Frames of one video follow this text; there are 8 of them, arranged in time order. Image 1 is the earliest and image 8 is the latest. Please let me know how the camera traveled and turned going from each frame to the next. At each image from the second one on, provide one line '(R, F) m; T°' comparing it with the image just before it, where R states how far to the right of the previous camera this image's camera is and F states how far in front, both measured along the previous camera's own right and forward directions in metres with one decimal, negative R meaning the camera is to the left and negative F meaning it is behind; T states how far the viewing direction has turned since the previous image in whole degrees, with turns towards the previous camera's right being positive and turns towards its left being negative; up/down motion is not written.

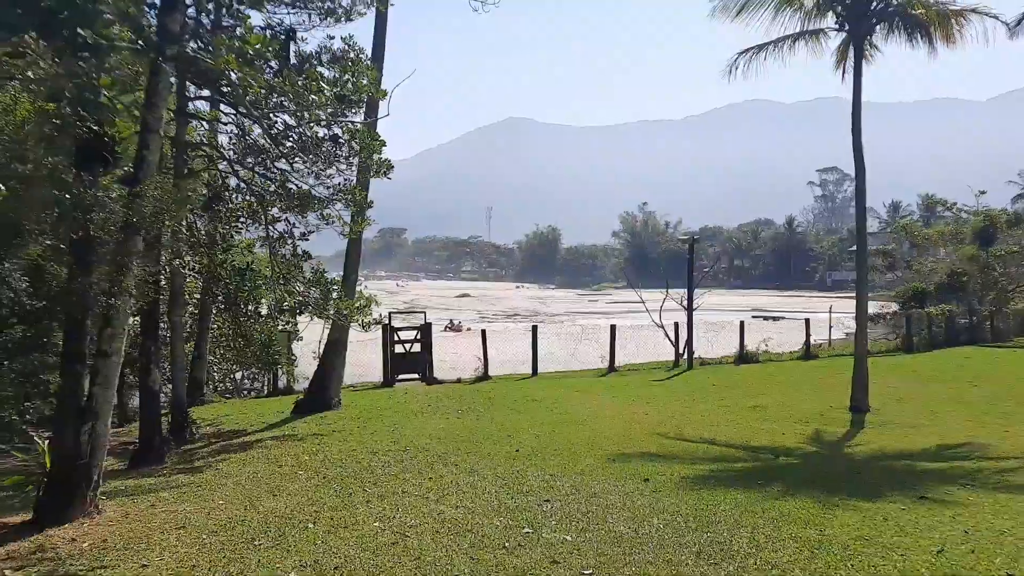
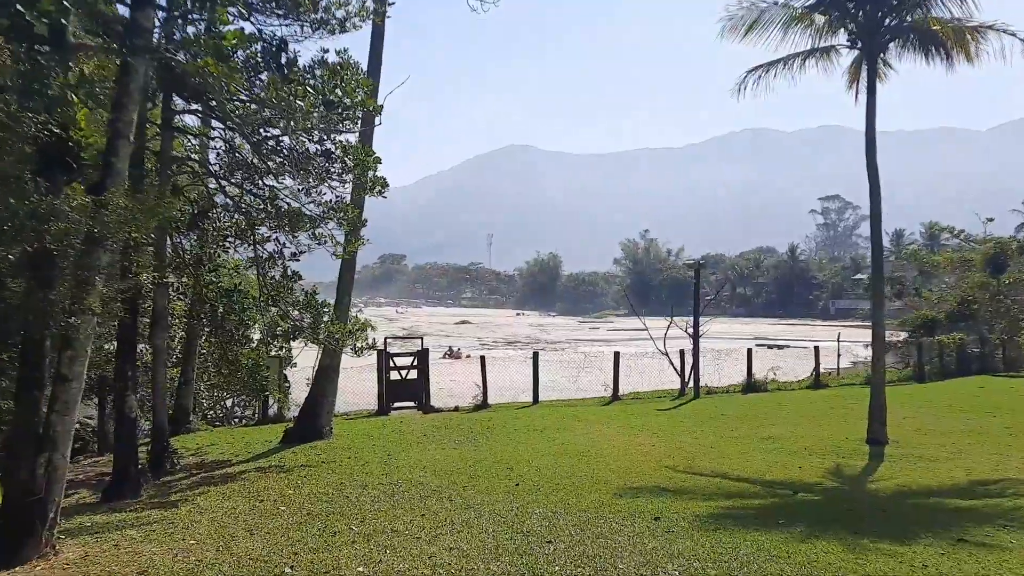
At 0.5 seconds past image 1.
(0.0, +0.4) m; 0°
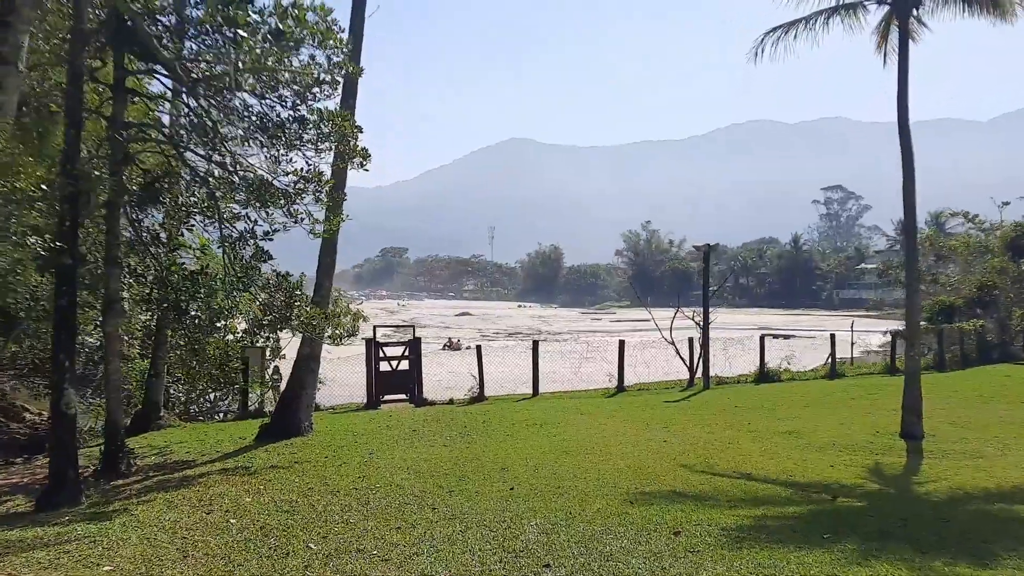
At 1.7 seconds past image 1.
(+0.1, +0.9) m; 0°
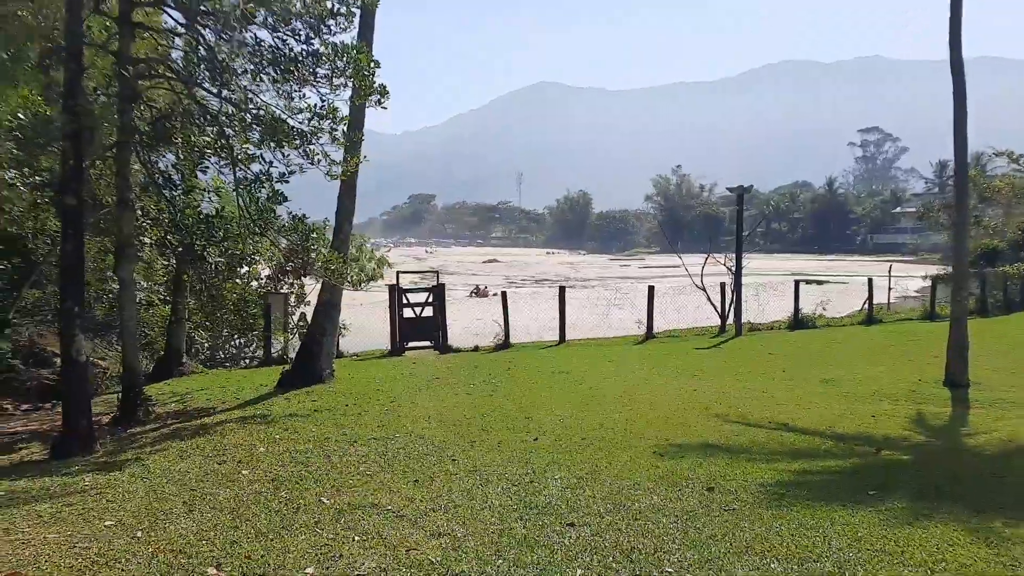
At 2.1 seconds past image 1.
(0.0, +0.3) m; -2°
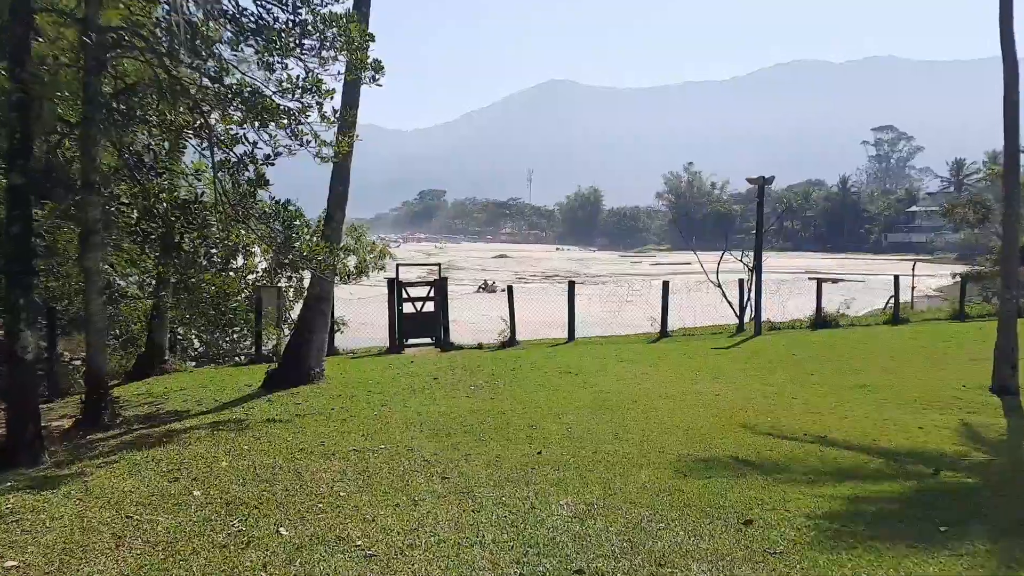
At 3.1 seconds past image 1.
(0.0, +0.7) m; -1°
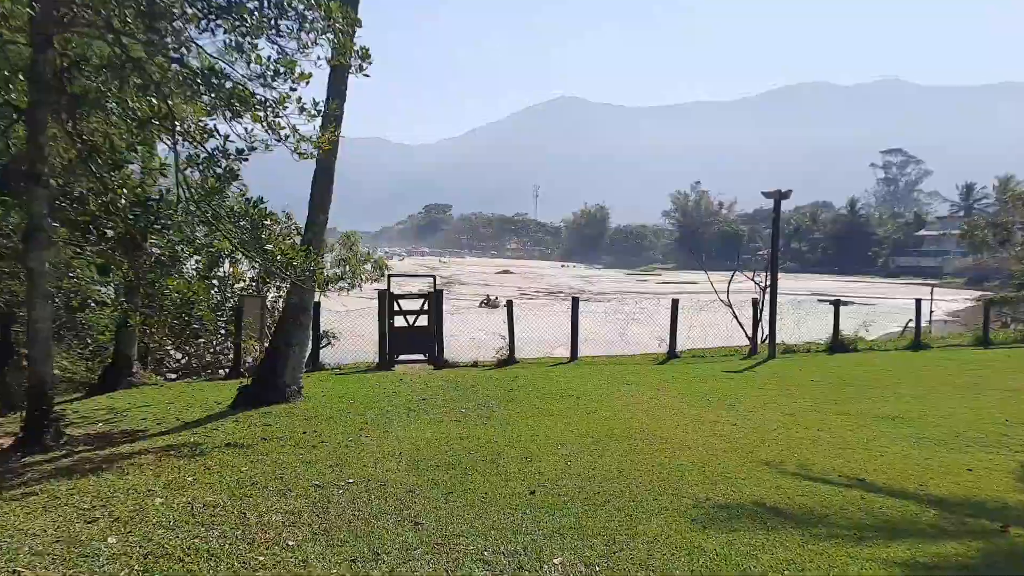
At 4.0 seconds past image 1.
(+0.1, +0.7) m; 0°
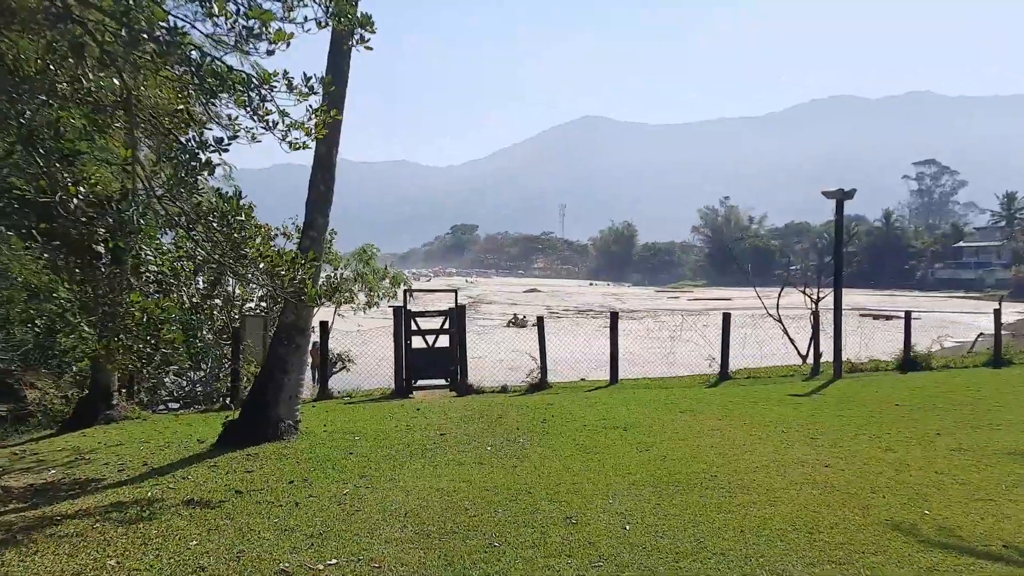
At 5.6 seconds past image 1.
(0.0, +1.3) m; -2°
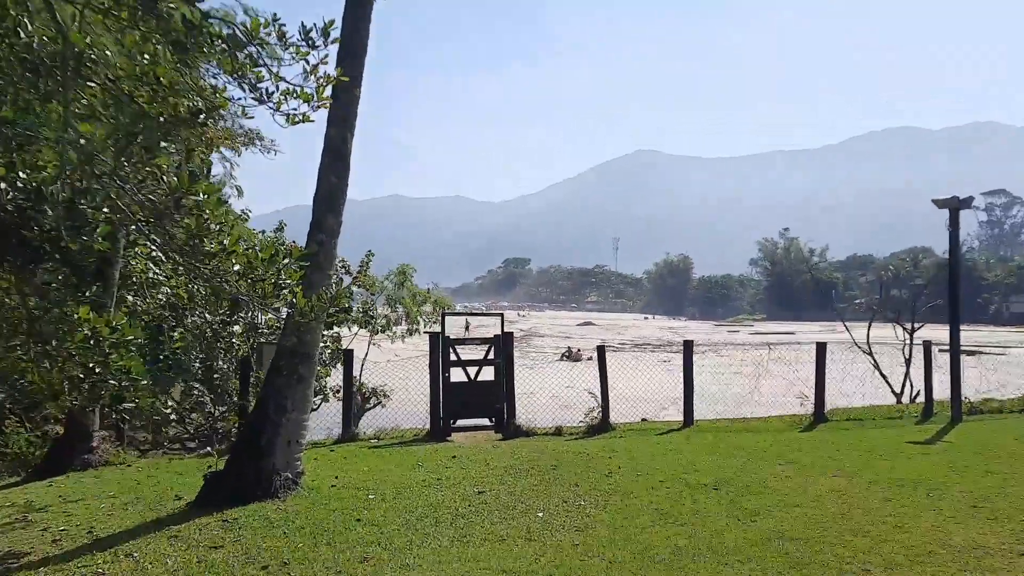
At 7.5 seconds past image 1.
(0.0, +1.5) m; -3°
